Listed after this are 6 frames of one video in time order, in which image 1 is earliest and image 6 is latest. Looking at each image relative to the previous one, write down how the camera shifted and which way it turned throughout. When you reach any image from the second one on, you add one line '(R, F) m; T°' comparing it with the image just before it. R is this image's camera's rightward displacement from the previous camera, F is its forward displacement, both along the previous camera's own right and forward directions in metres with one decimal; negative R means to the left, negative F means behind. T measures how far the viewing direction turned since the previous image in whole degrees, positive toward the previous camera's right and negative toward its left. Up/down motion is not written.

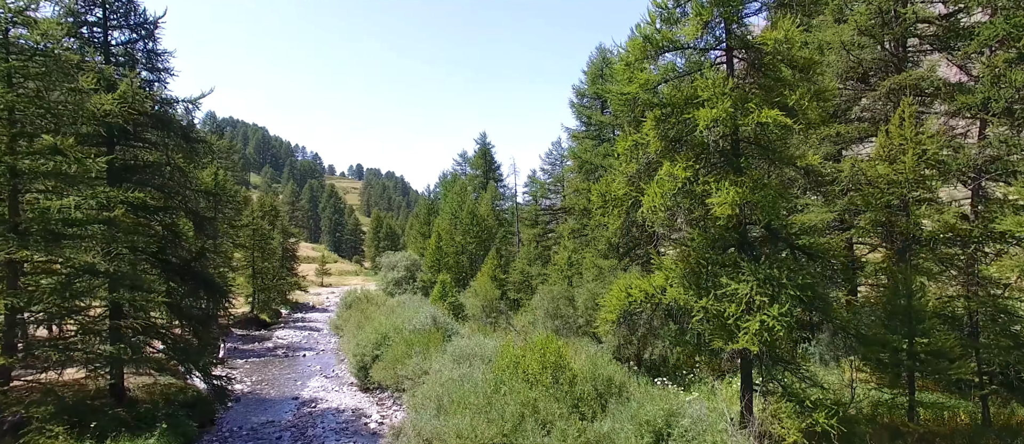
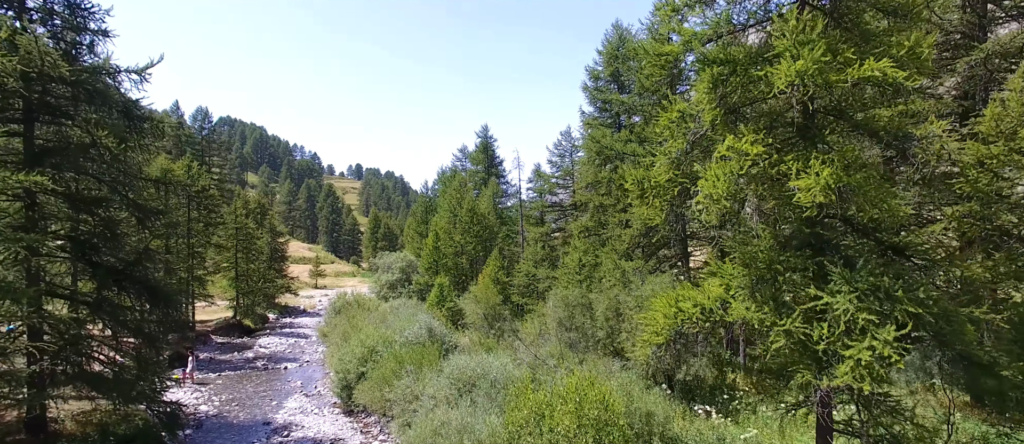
(-0.3, +3.8) m; 0°
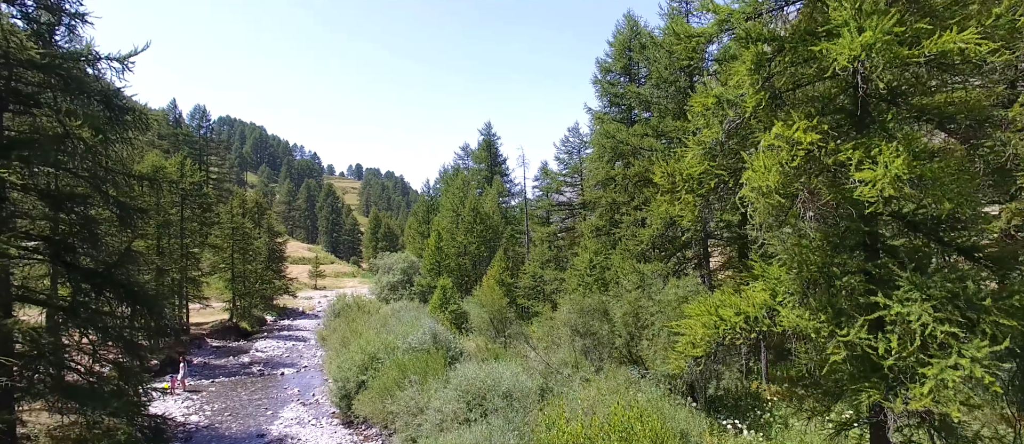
(-0.3, +1.4) m; 0°
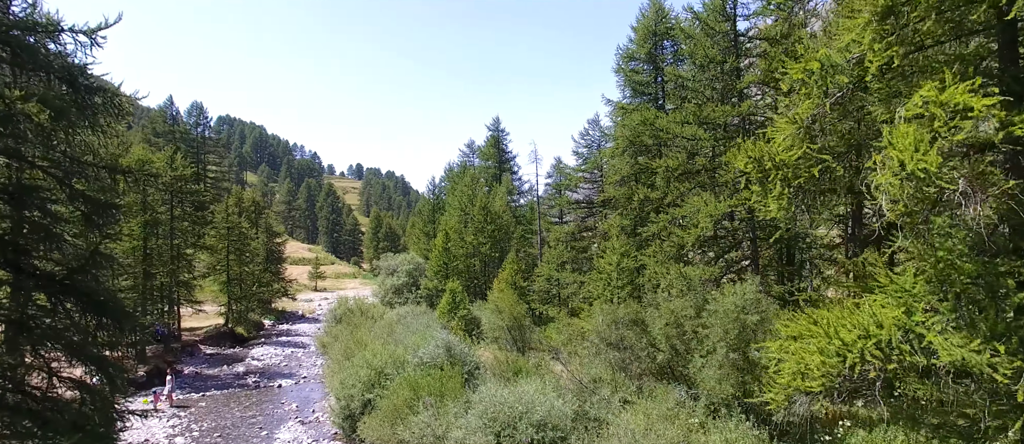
(-0.7, +2.5) m; 0°
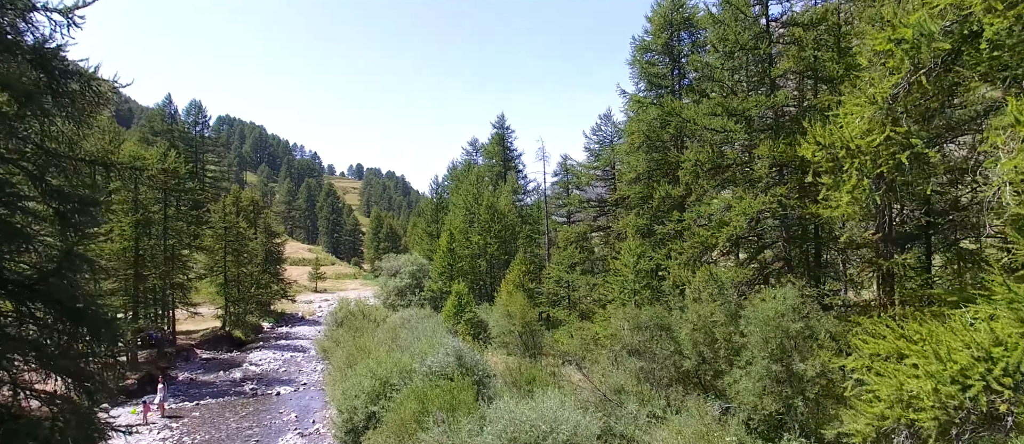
(-0.4, +1.4) m; 0°
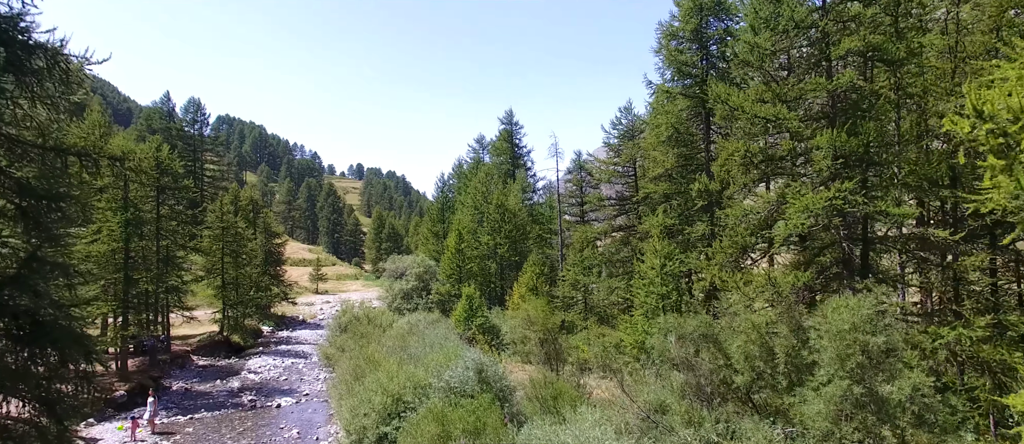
(-0.7, +1.9) m; 0°
